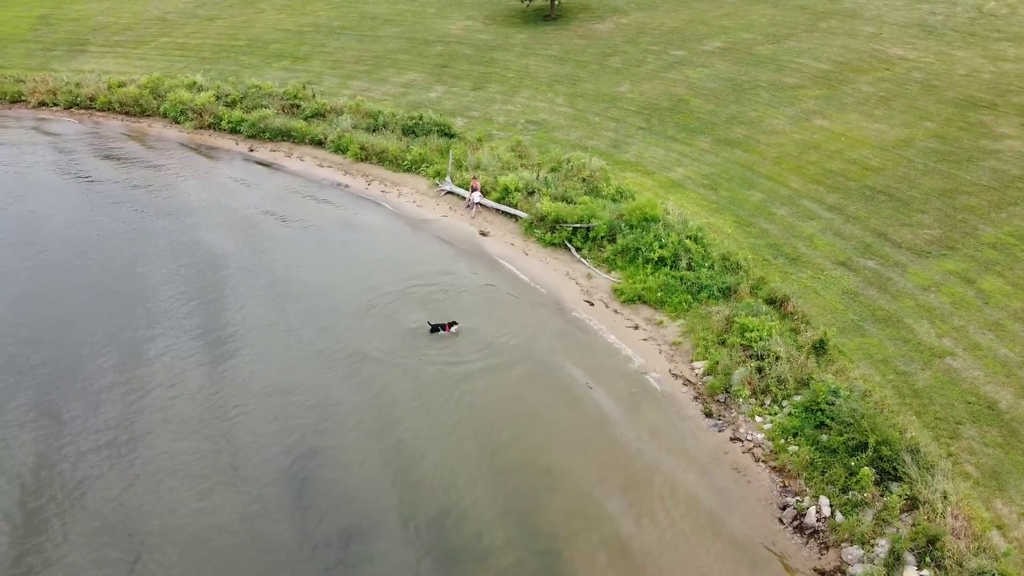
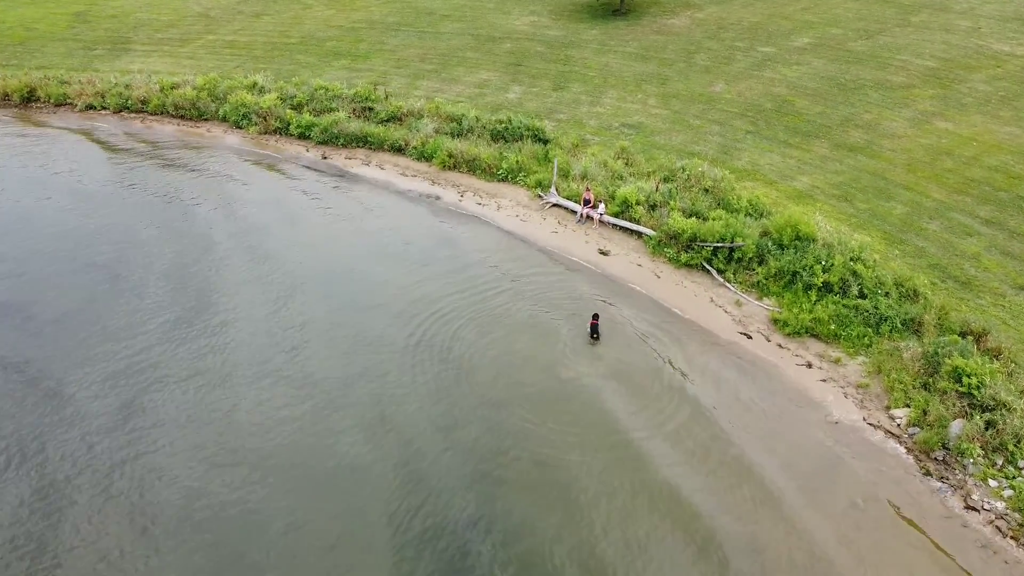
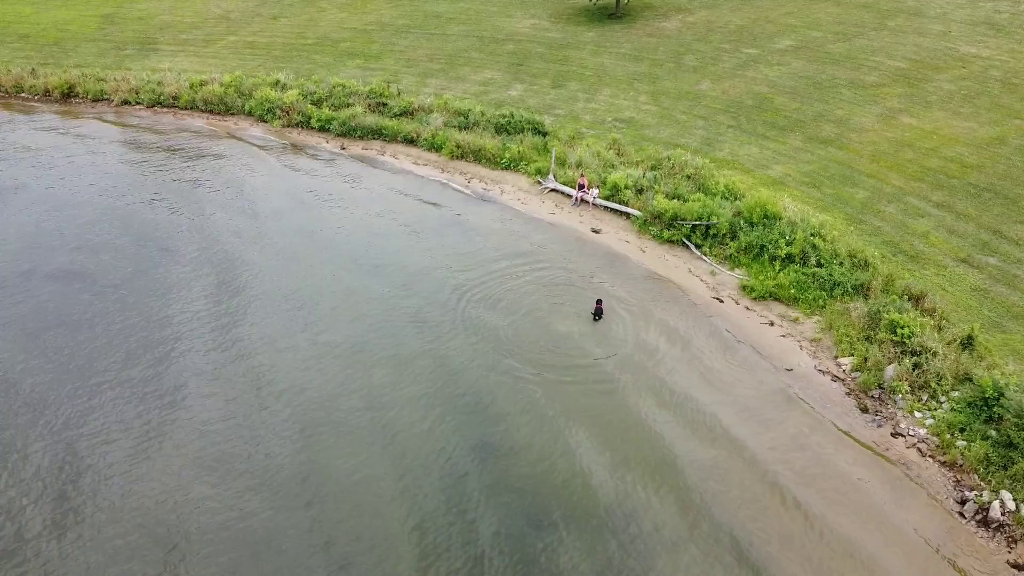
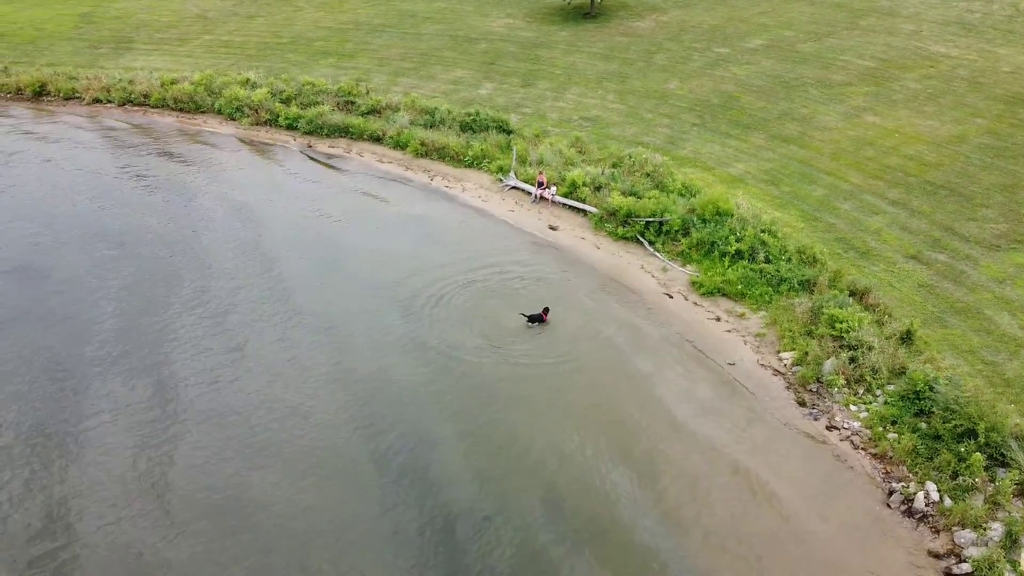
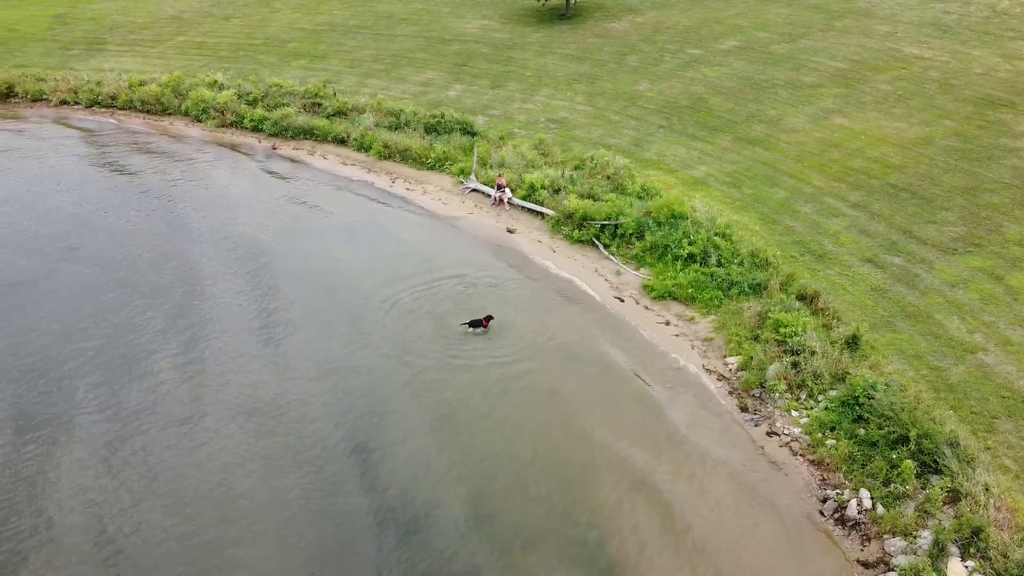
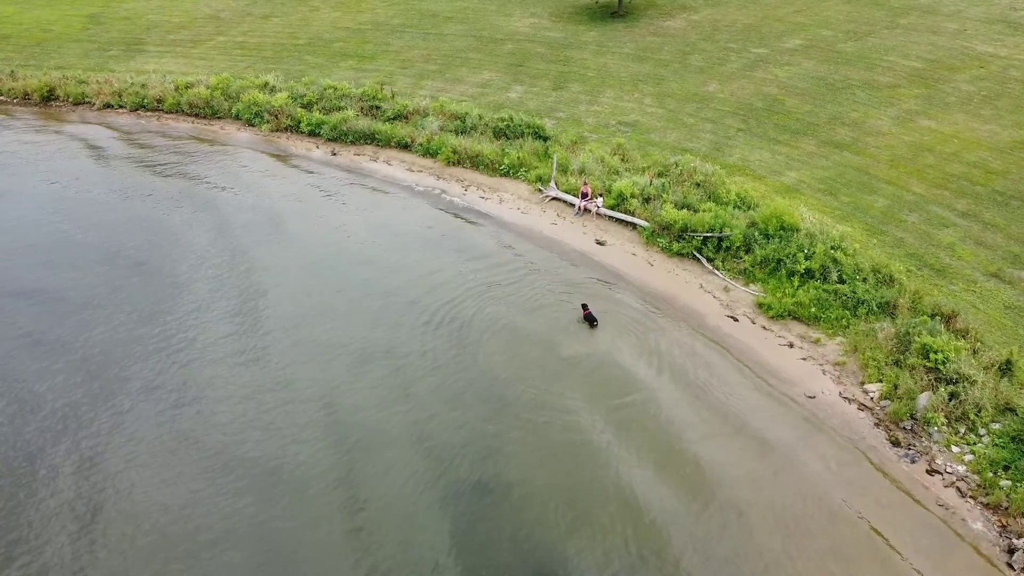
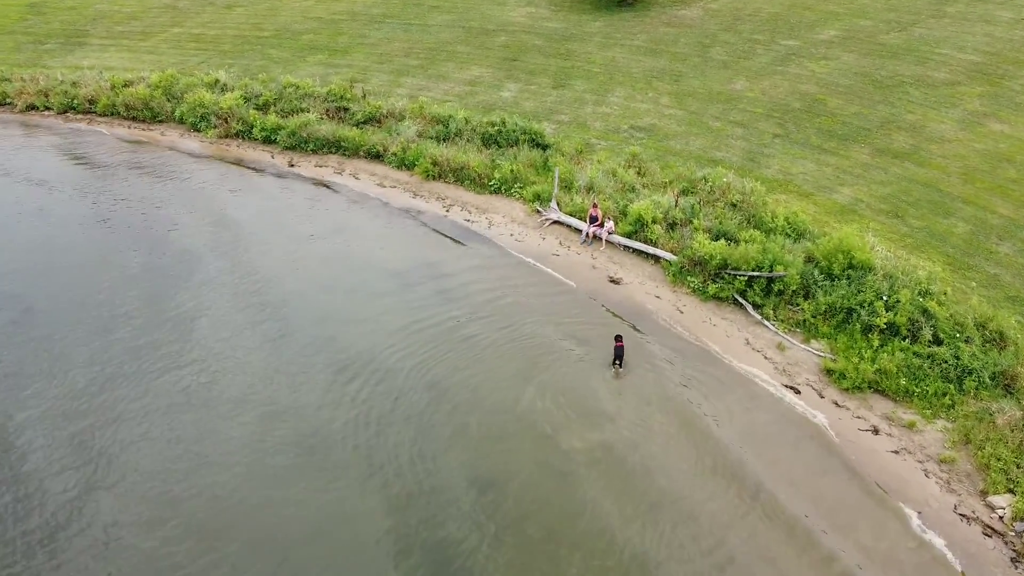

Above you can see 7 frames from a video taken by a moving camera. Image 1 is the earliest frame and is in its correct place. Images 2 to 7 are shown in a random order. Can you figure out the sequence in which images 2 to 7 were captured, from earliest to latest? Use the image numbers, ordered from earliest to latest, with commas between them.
5, 4, 3, 6, 2, 7
